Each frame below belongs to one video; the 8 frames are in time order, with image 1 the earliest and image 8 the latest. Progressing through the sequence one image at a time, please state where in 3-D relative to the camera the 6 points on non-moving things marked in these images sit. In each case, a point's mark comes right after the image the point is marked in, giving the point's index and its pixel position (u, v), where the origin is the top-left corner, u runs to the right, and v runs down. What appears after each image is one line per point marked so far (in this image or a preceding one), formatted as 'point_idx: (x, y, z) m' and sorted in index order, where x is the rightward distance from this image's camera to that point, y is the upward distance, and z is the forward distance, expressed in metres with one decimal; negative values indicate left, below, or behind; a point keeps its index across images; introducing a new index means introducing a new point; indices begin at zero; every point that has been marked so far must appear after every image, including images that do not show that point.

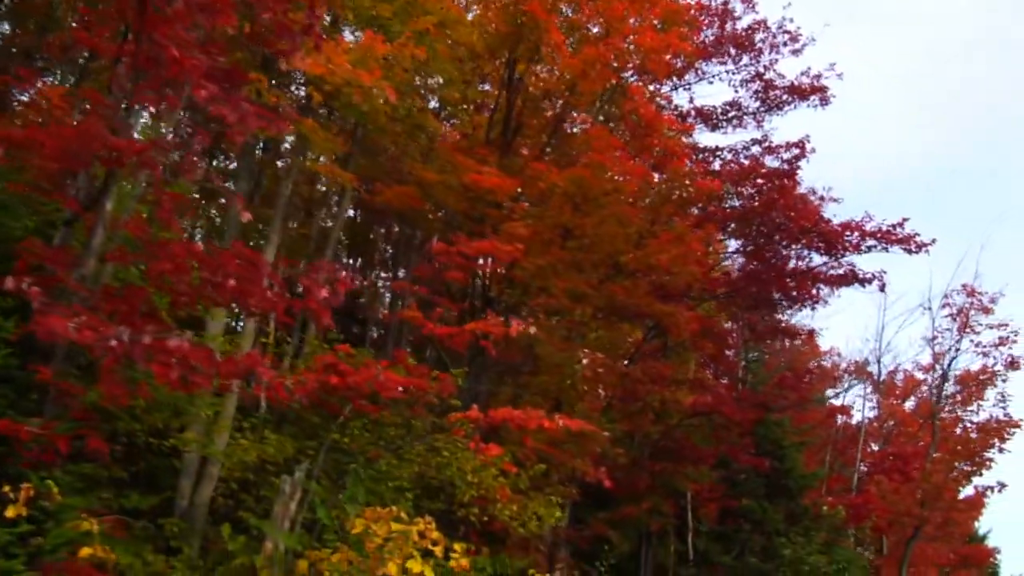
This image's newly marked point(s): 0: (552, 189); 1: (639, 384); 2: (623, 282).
0: (+0.4, +0.9, +12.6) m
1: (+1.3, -1.0, +13.9) m
2: (+1.0, 0.0, +13.2) m
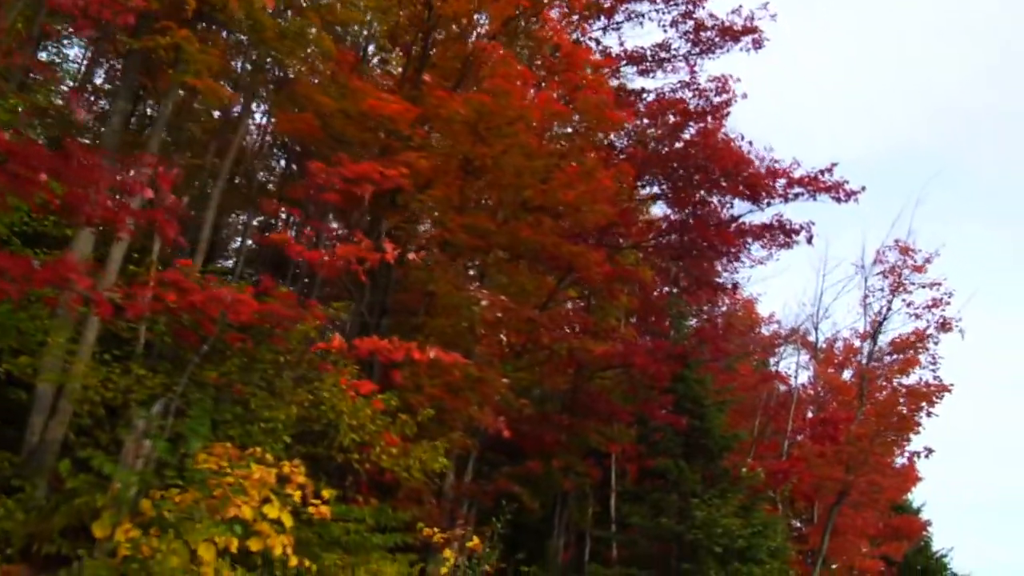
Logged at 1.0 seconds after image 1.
0: (-0.5, +1.4, +11.7) m
1: (+0.3, -0.4, +13.1) m
2: (+0.1, +0.6, +12.4) m
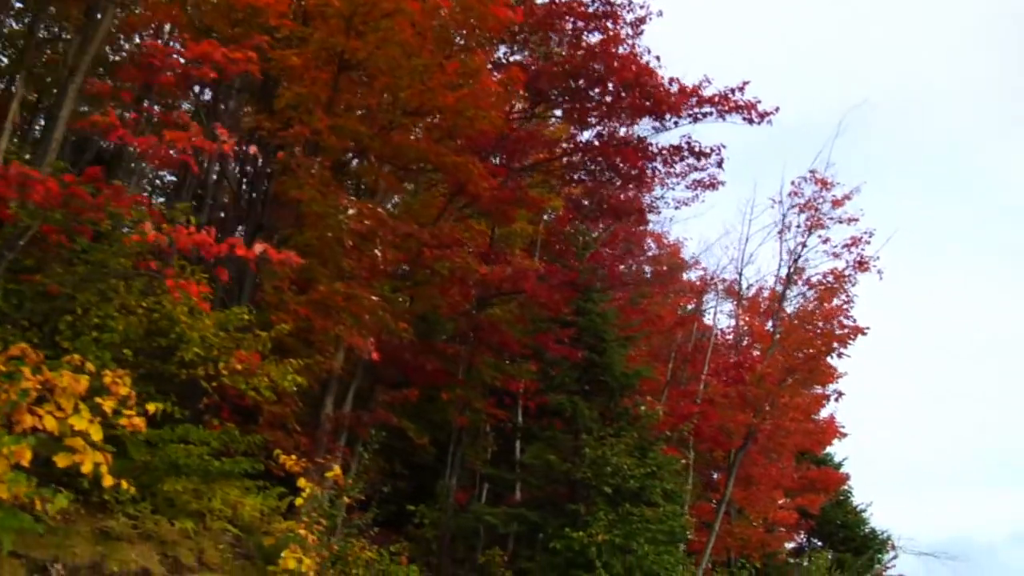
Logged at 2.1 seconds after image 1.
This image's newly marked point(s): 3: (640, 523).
0: (-1.4, +2.1, +10.6) m
1: (-0.7, +0.3, +12.1) m
2: (-0.9, +1.3, +11.4) m
3: (+1.1, -2.1, +12.6) m
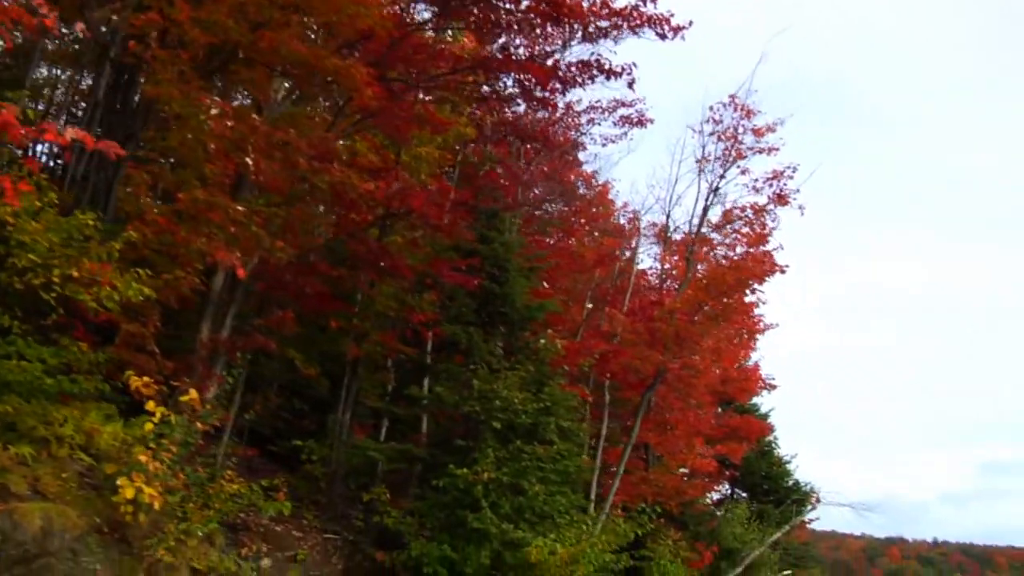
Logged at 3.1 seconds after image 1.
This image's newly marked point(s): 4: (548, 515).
0: (-2.2, +2.8, +9.6) m
1: (-1.7, +1.0, +11.2) m
2: (-1.7, +2.0, +10.4) m
3: (+0.1, -1.5, +11.8) m
4: (+0.3, -2.0, +12.1) m
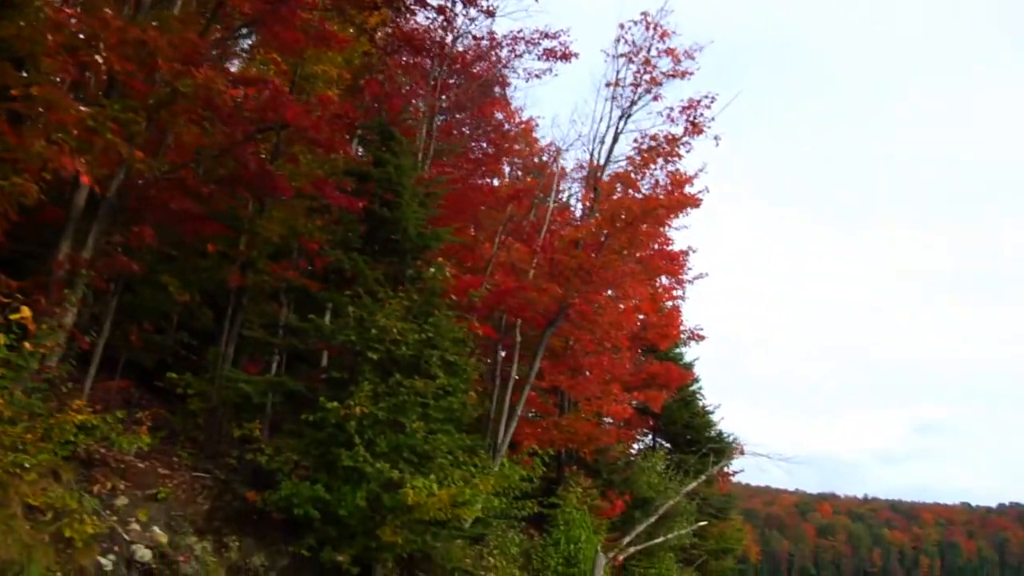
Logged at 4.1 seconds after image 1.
0: (-3.0, +3.4, +8.5) m
1: (-2.5, +1.6, +10.1) m
2: (-2.5, +2.6, +9.3) m
3: (-0.8, -0.8, +11.0) m
4: (-0.7, -1.3, +11.3) m
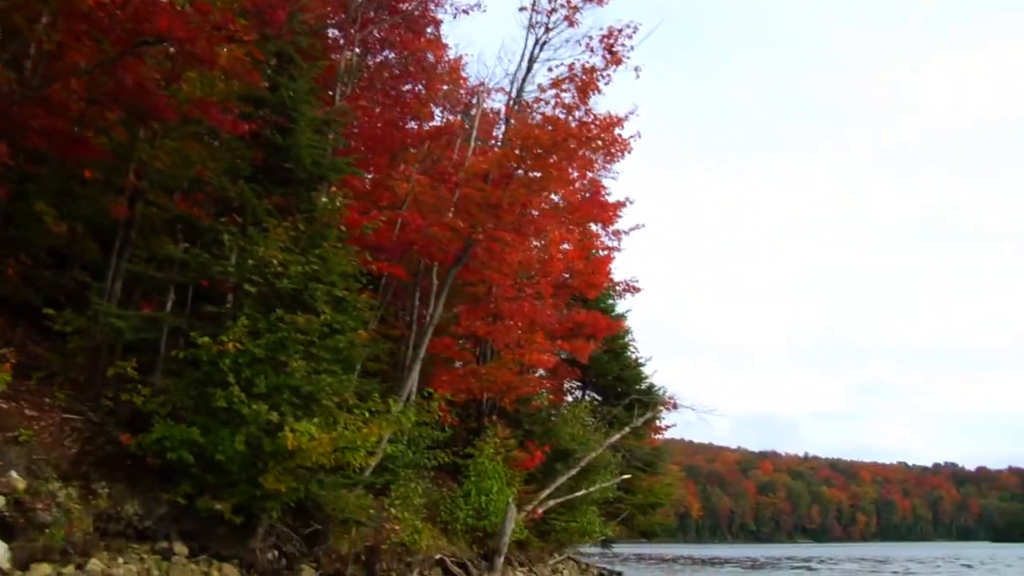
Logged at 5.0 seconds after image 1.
0: (-3.6, +3.8, +7.4) m
1: (-3.2, +2.1, +9.2) m
2: (-3.2, +3.1, +8.3) m
3: (-1.6, -0.3, +10.1) m
4: (-1.5, -0.8, +10.5) m
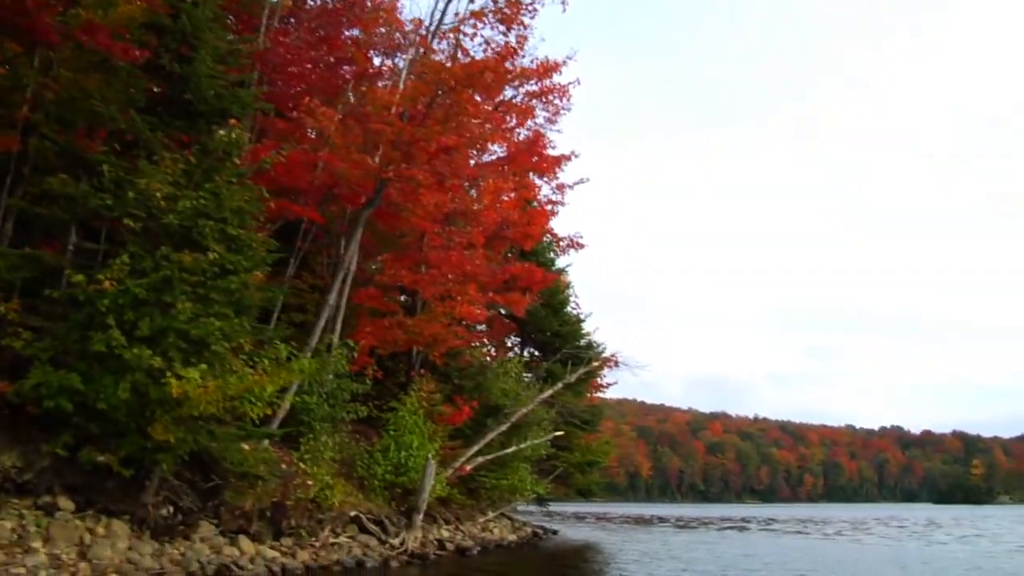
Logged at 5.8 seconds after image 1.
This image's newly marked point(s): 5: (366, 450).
0: (-4.1, +4.2, +6.5) m
1: (-3.8, +2.6, +8.3) m
2: (-3.7, +3.5, +7.5) m
3: (-2.2, +0.1, +9.4) m
4: (-2.1, -0.4, +9.8) m
5: (-1.6, -1.8, +15.7) m
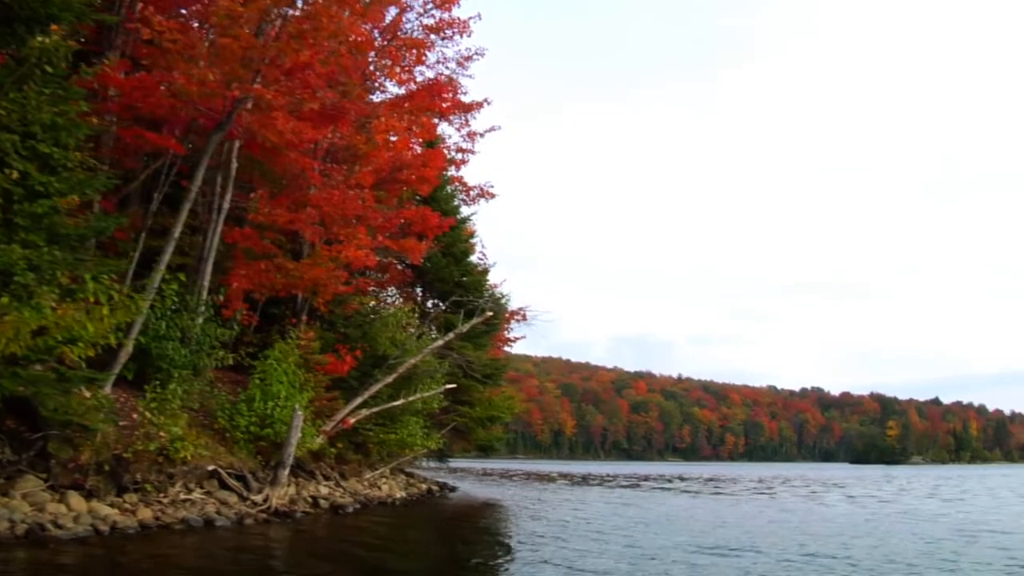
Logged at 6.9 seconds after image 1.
0: (-4.8, +4.6, +5.1) m
1: (-4.6, +3.0, +7.0) m
2: (-4.5, +3.9, +6.1) m
3: (-3.2, +0.6, +8.2) m
4: (-3.1, +0.1, +8.6) m
5: (-2.9, -1.2, +14.6) m
